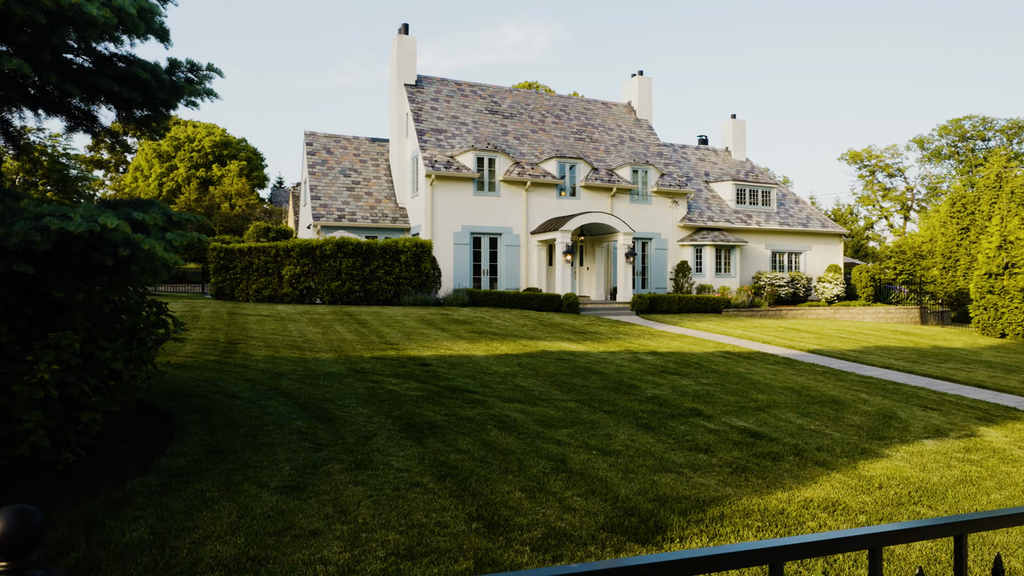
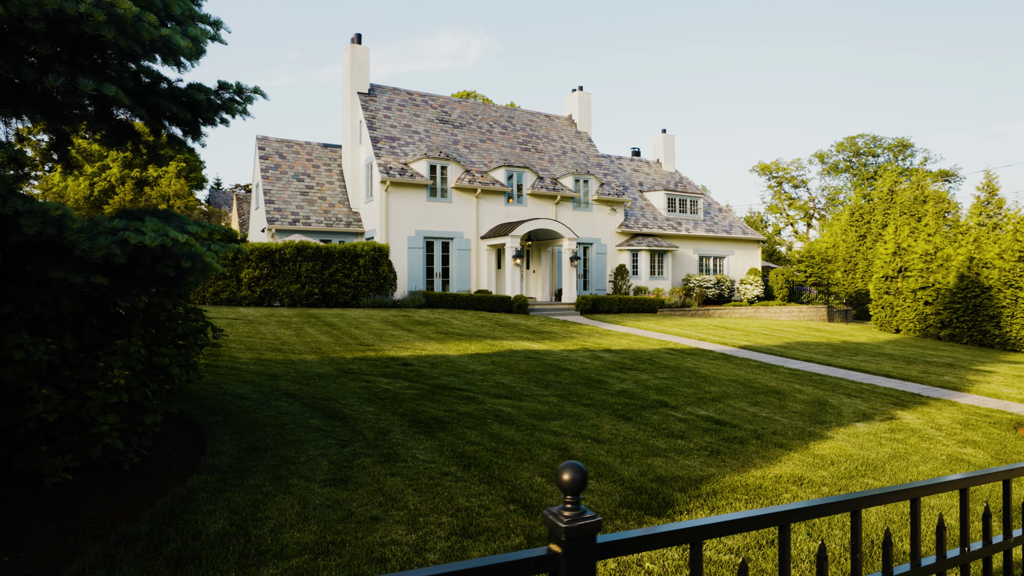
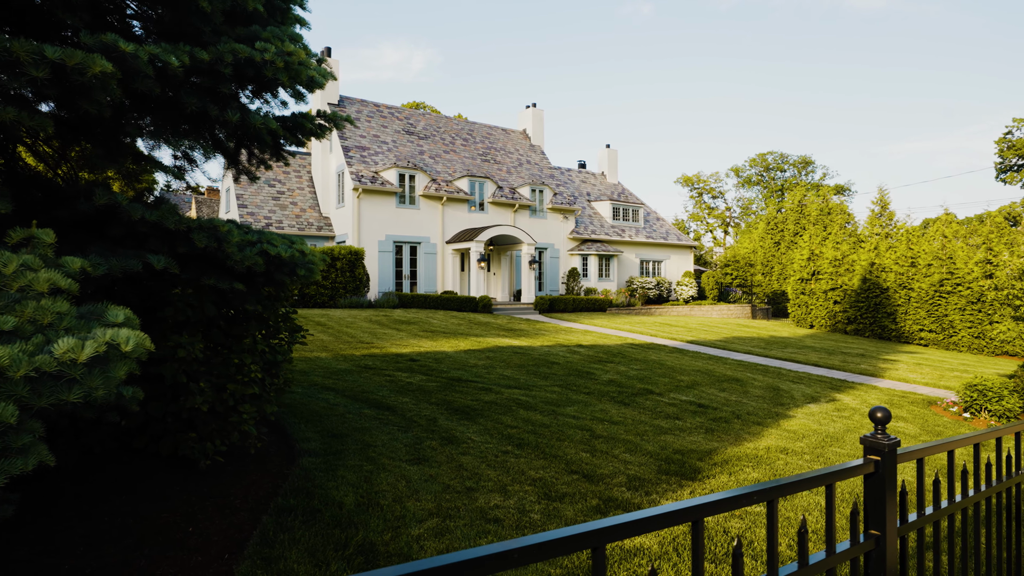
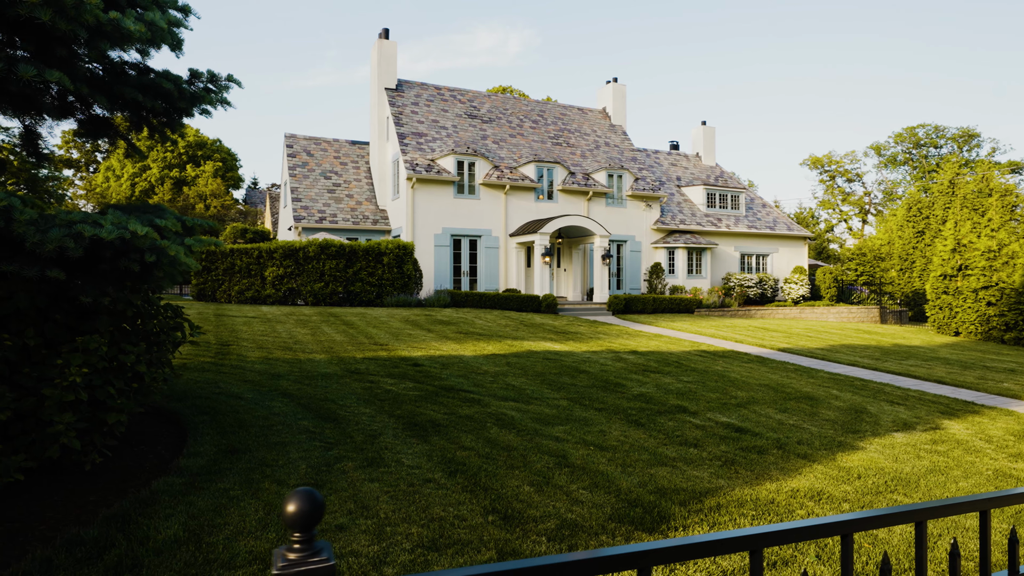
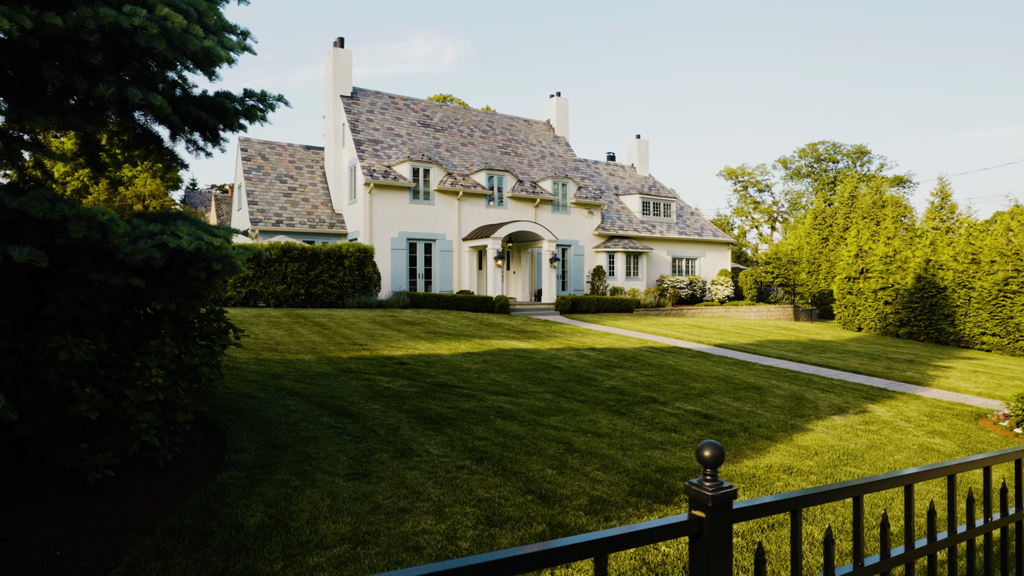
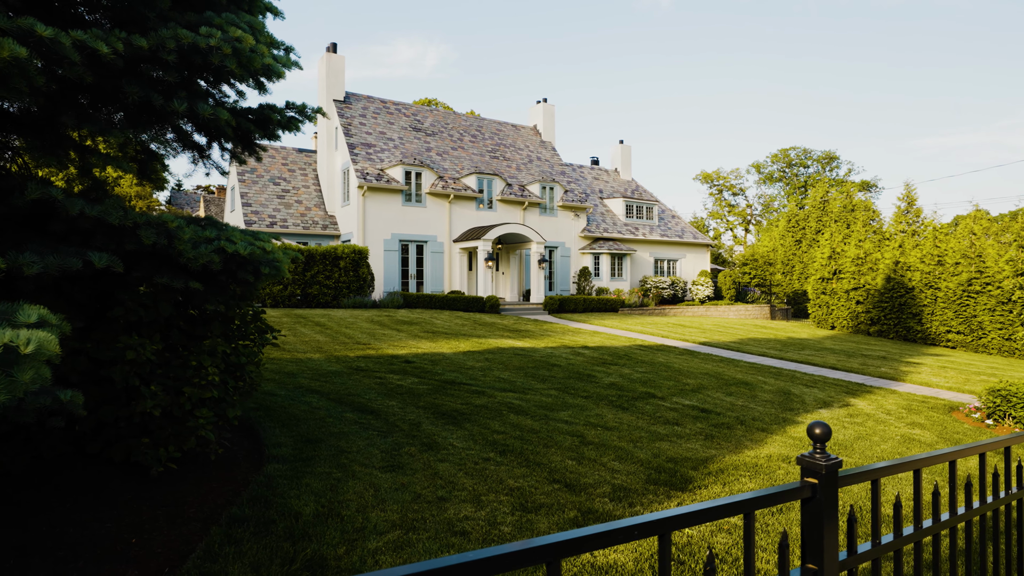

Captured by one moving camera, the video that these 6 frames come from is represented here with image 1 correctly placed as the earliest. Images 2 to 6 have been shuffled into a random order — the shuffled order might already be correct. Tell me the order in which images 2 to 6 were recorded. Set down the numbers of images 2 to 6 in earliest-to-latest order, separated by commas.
4, 2, 5, 6, 3
